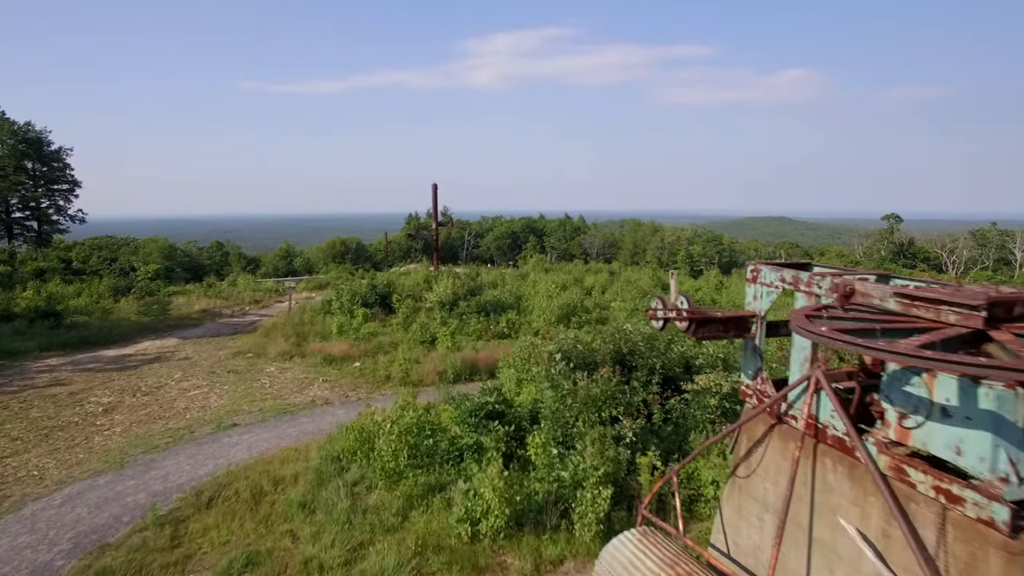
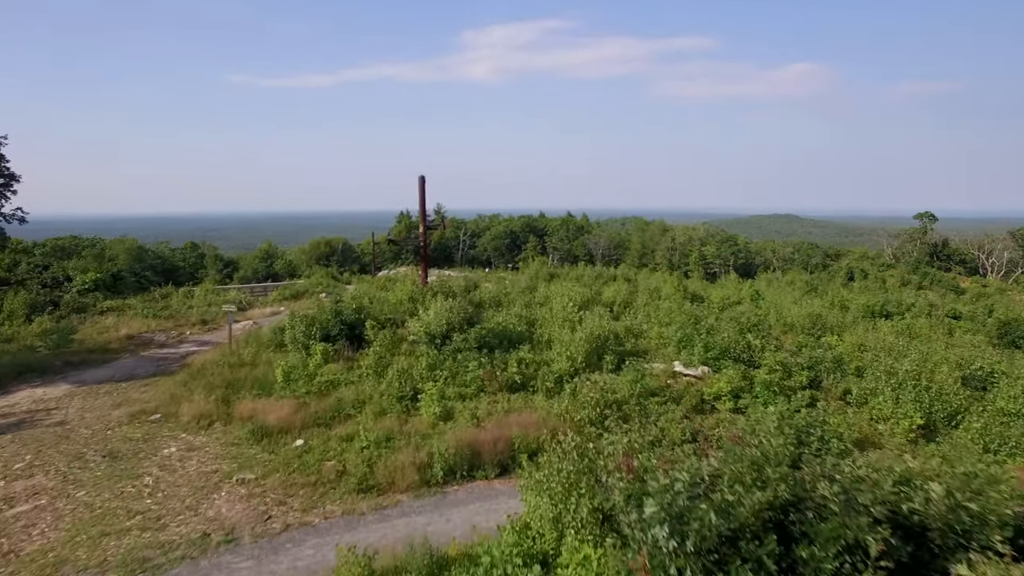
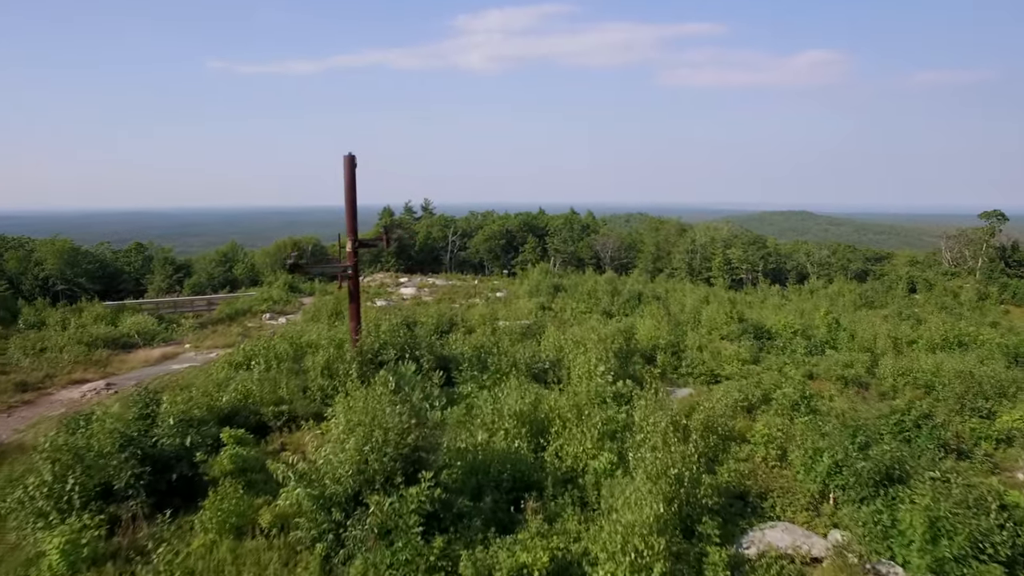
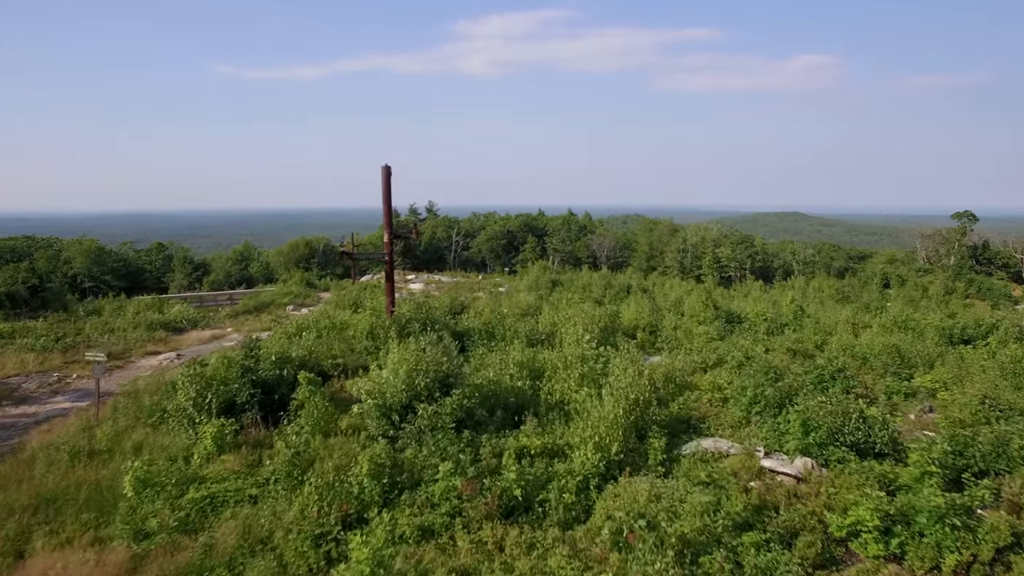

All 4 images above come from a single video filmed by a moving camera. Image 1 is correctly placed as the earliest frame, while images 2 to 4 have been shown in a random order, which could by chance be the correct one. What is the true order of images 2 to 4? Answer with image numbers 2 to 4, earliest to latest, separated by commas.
2, 4, 3
